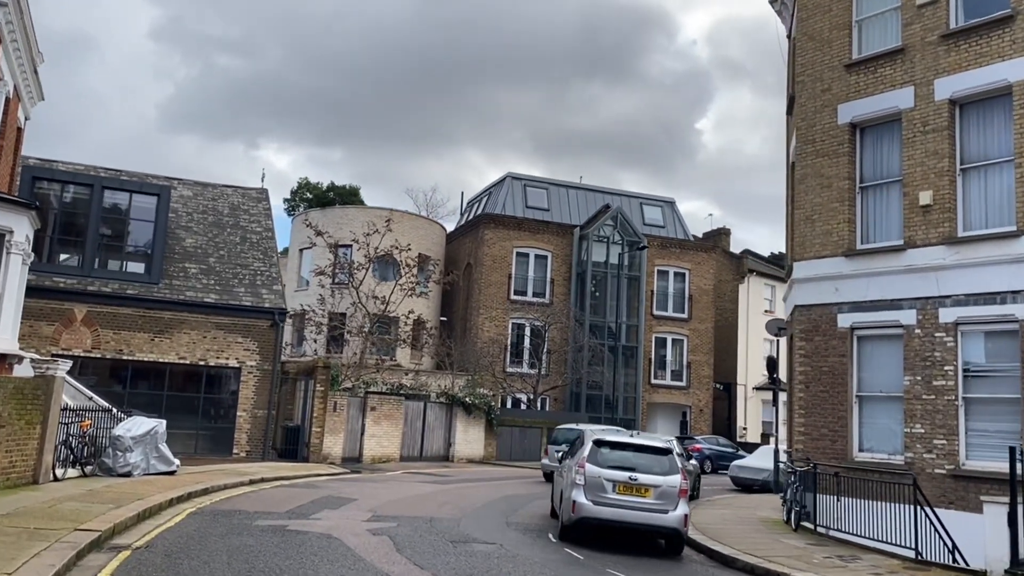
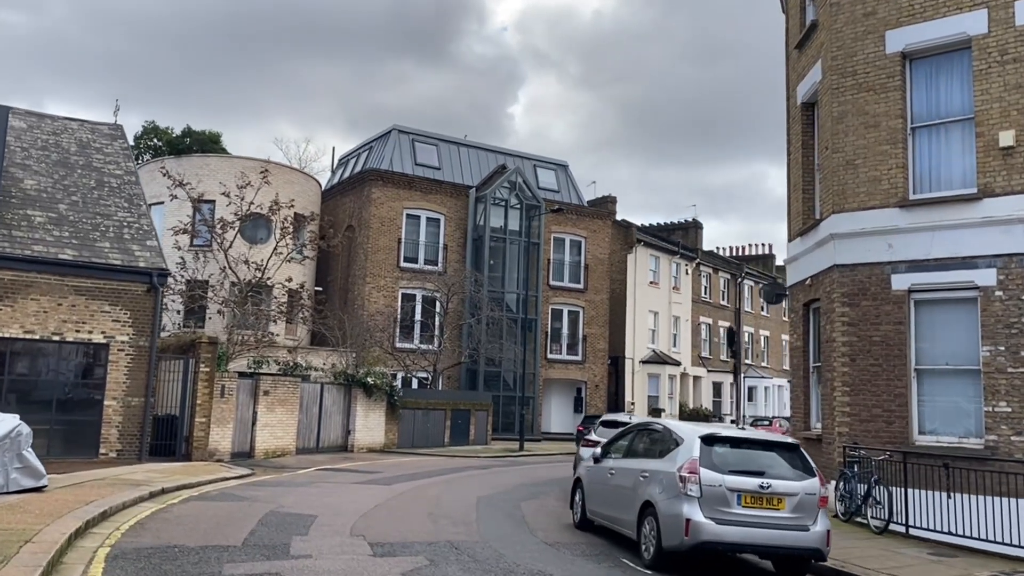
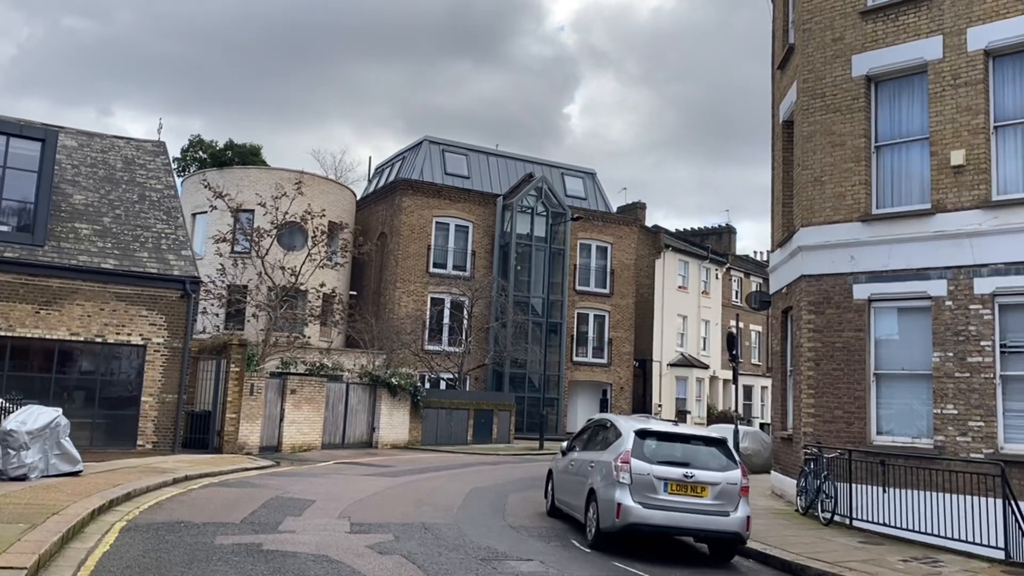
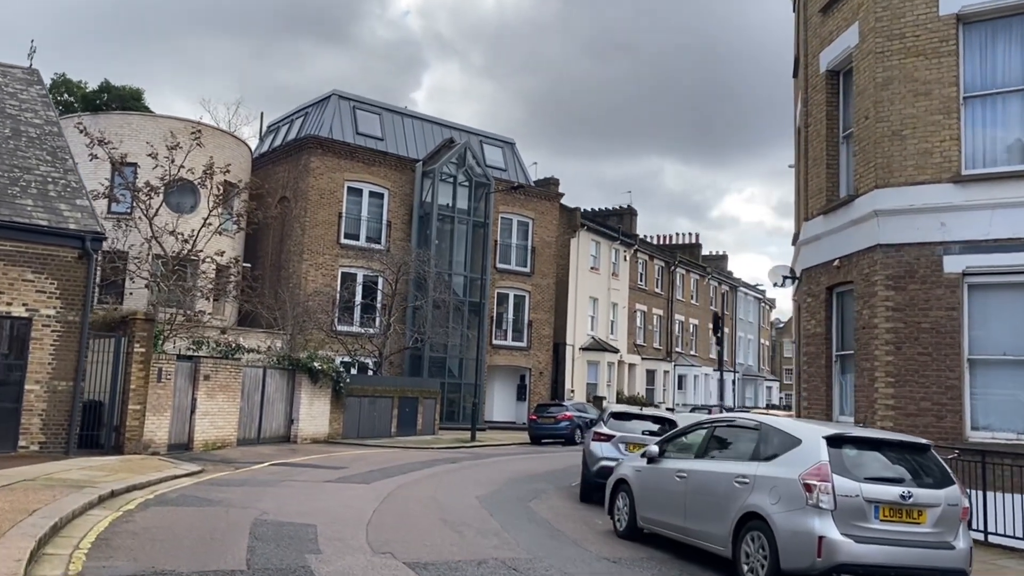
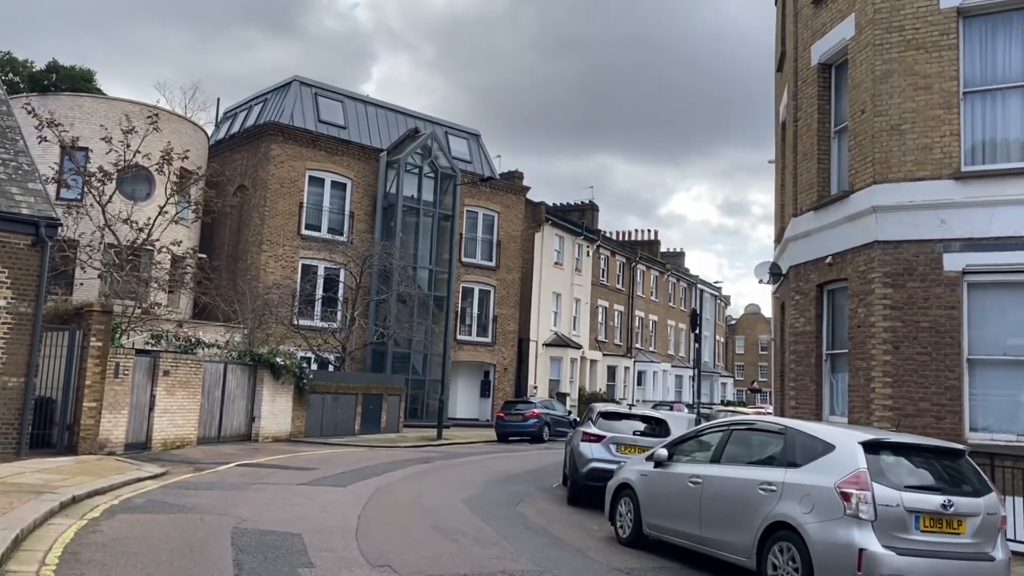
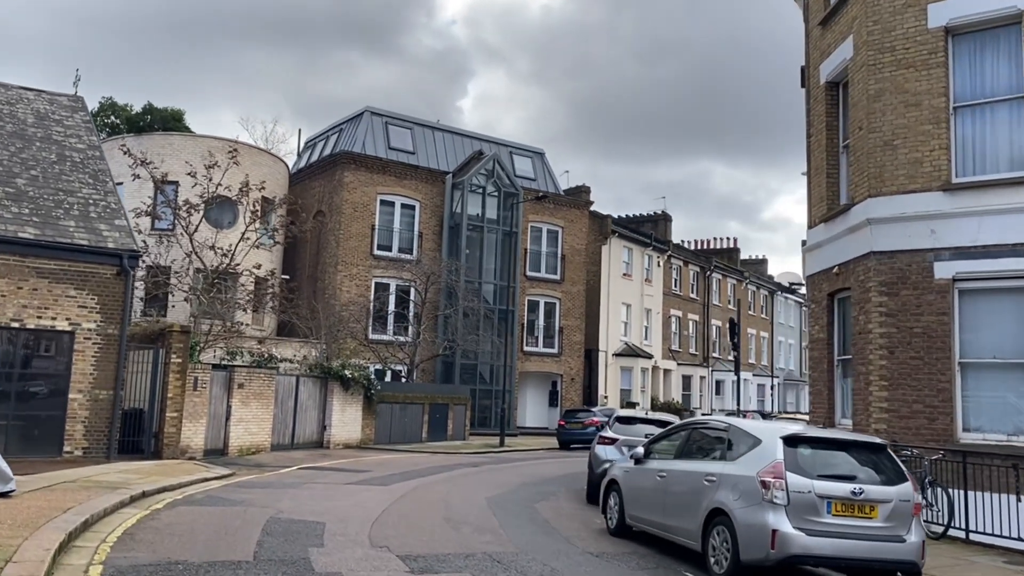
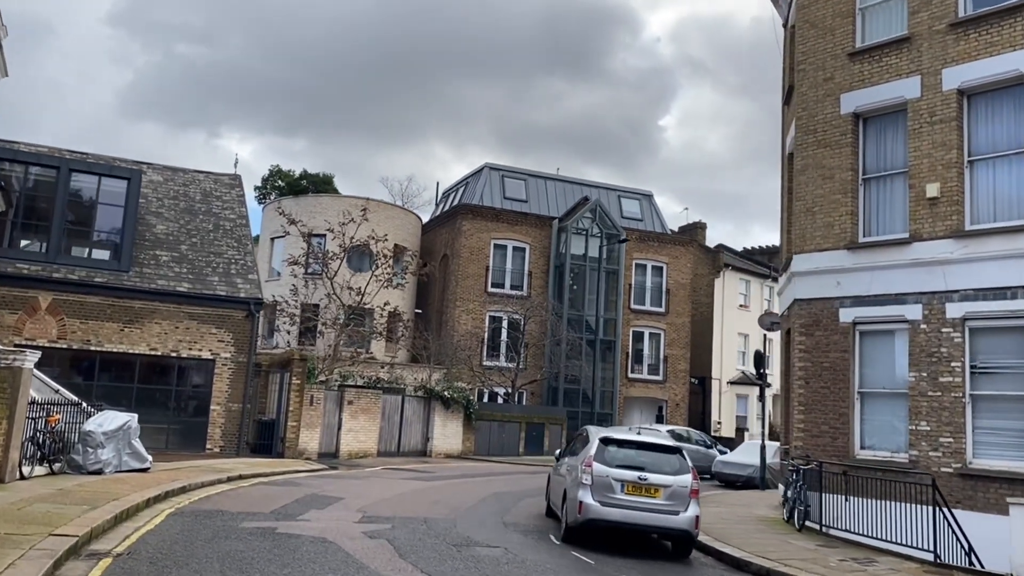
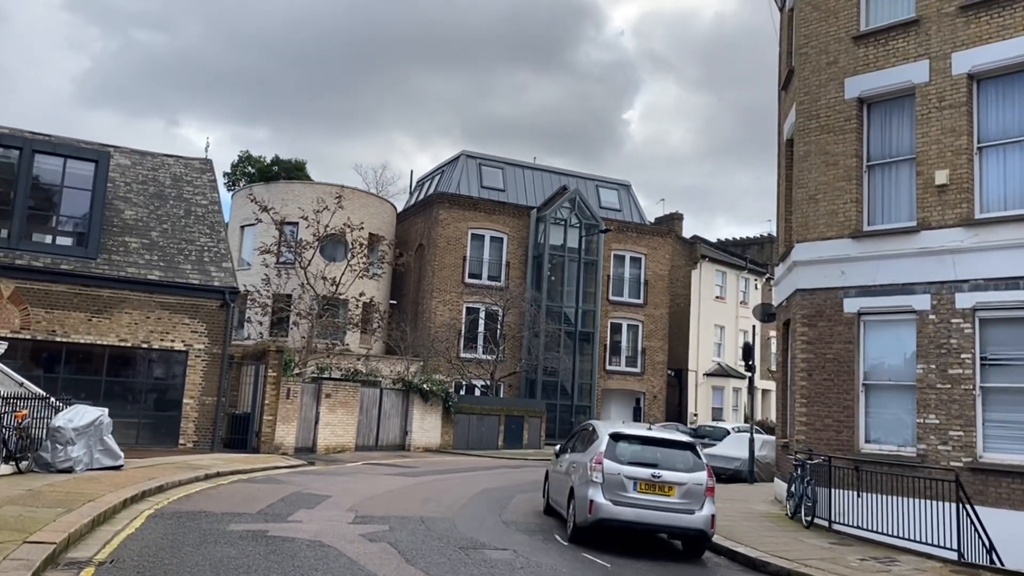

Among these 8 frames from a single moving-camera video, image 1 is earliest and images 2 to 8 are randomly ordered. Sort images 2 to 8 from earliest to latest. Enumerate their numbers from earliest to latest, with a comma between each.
7, 8, 3, 2, 6, 4, 5
